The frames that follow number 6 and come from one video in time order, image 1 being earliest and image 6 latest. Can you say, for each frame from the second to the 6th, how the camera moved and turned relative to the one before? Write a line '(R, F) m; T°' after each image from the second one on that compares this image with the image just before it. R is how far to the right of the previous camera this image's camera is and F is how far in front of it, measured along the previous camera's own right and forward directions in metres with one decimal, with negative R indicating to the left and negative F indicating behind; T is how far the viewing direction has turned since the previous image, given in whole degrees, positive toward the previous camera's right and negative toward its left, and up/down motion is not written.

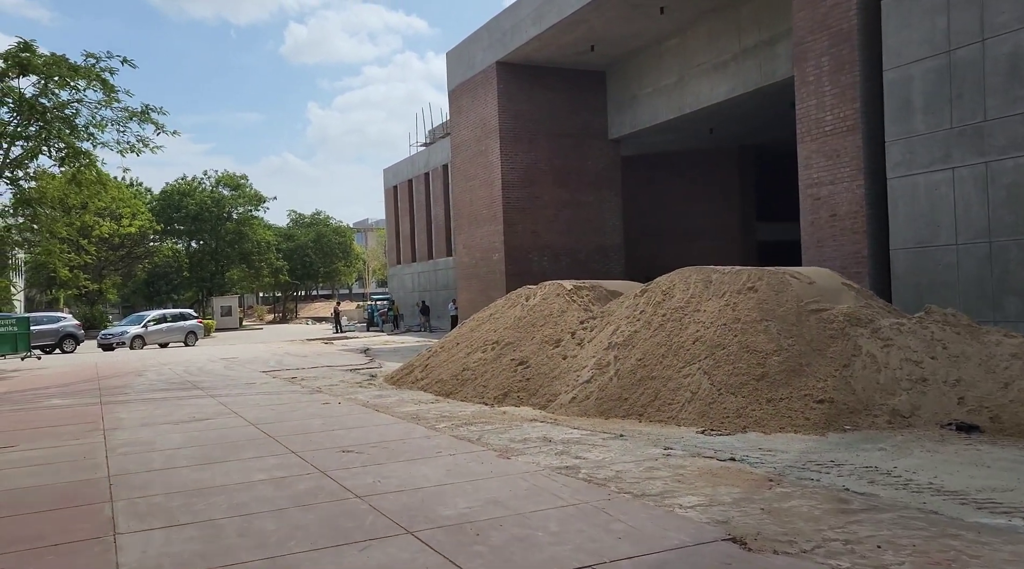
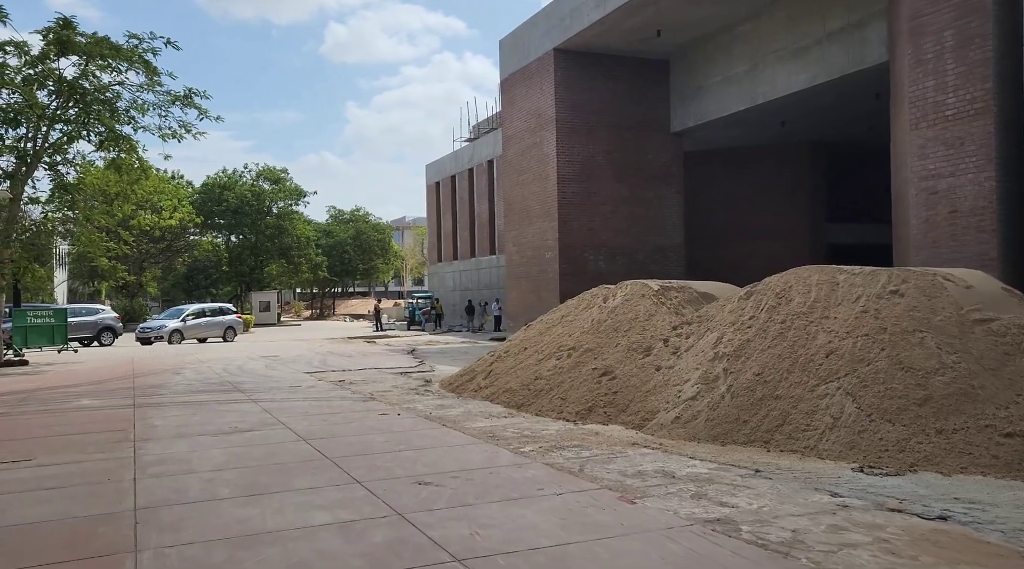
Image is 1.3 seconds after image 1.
(-0.7, +1.5) m; -2°
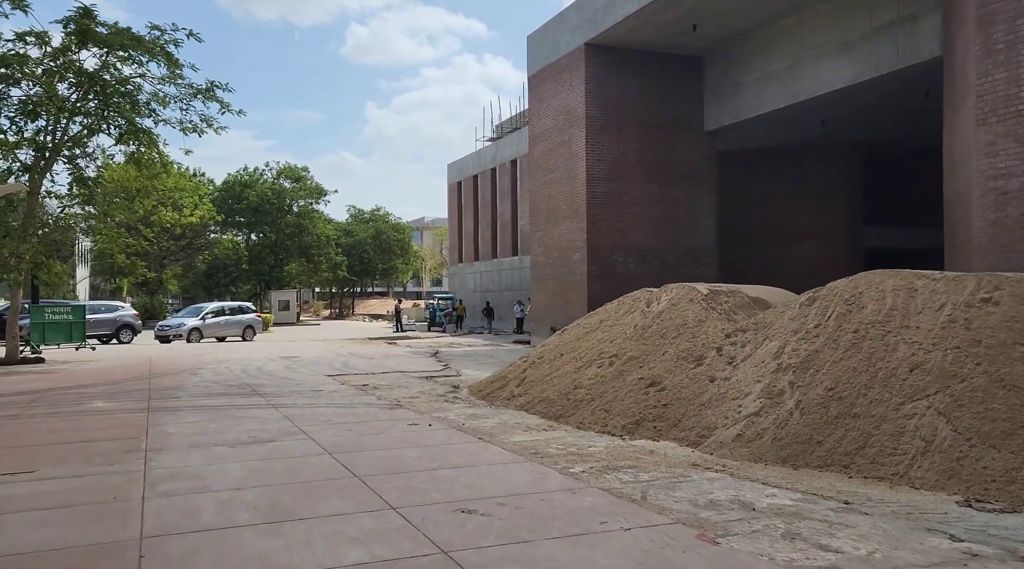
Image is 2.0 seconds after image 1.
(-0.3, +0.8) m; -1°
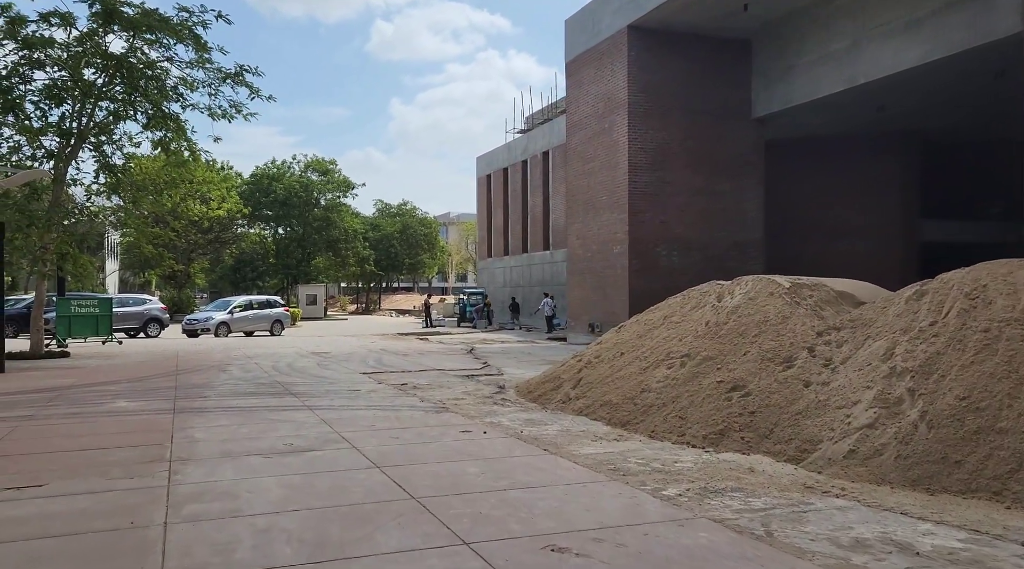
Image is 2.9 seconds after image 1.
(-0.4, +1.0) m; -2°
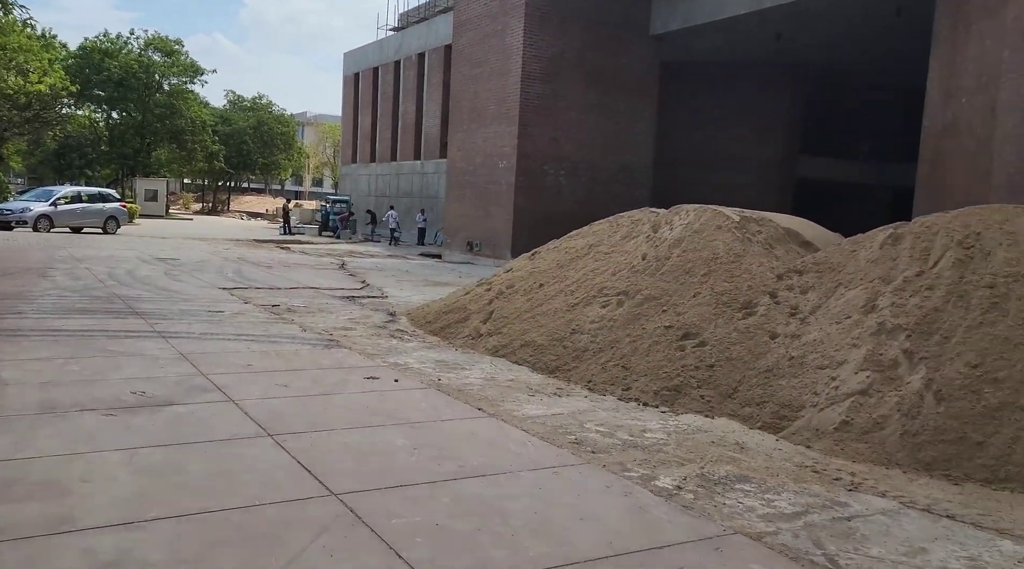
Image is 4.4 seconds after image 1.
(-0.6, +1.7) m; +11°
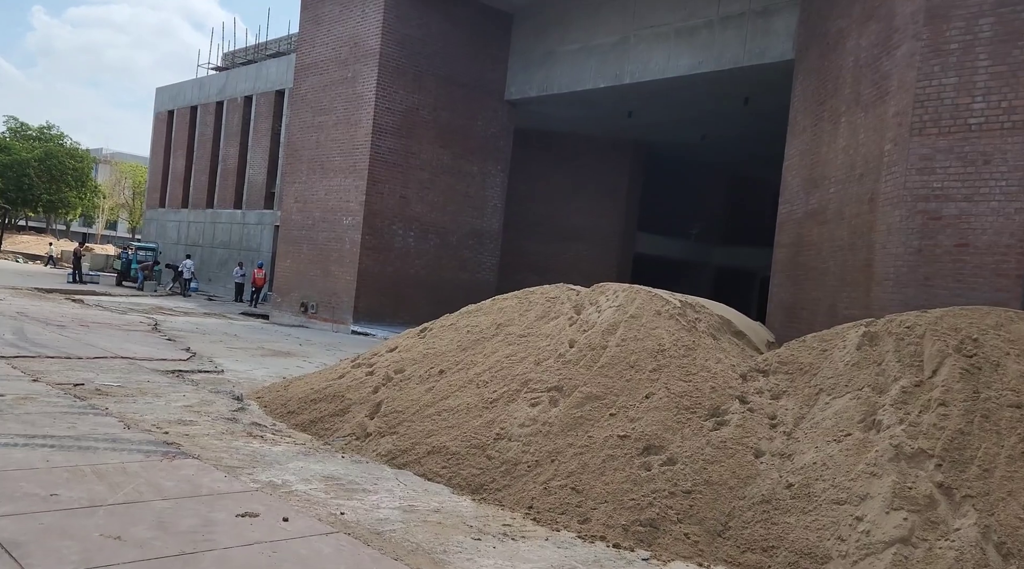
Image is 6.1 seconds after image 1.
(-0.8, +1.8) m; +13°
